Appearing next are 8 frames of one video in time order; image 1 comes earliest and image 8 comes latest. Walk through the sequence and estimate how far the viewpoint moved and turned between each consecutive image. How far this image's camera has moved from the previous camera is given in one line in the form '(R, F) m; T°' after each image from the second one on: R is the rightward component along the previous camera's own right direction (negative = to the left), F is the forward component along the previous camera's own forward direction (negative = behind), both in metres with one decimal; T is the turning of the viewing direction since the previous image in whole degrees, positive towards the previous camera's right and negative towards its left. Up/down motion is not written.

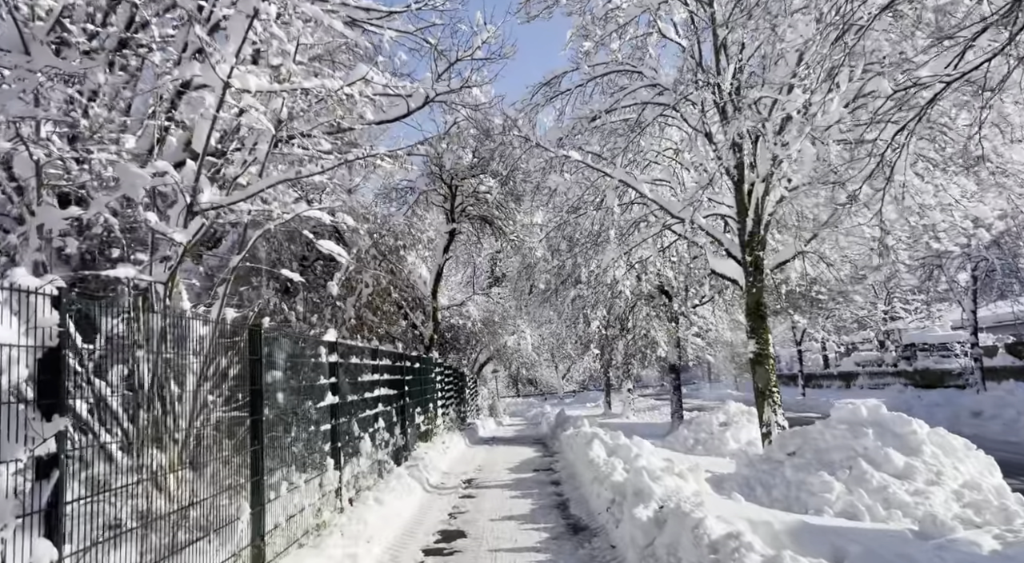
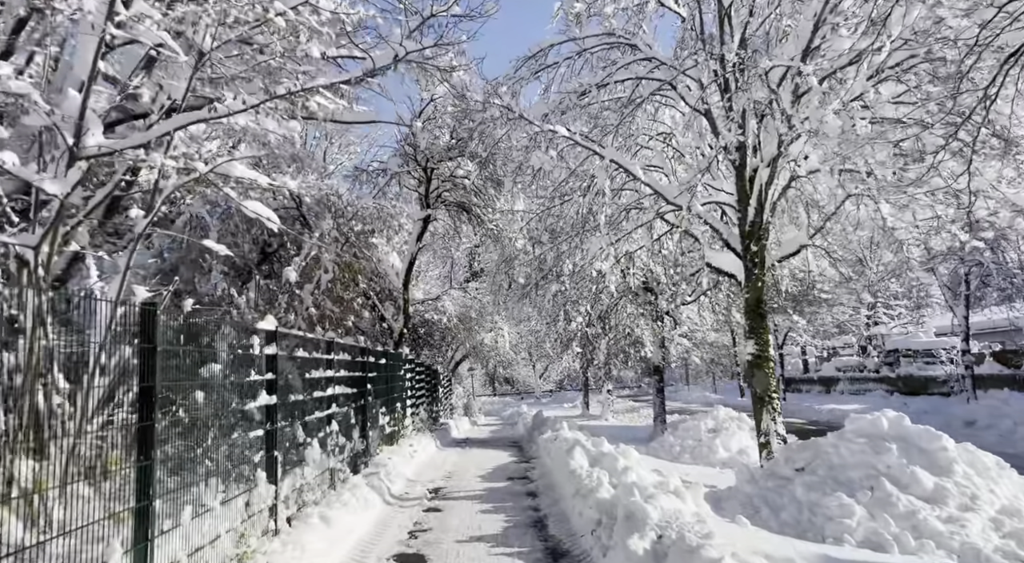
(0.0, +1.1) m; +2°
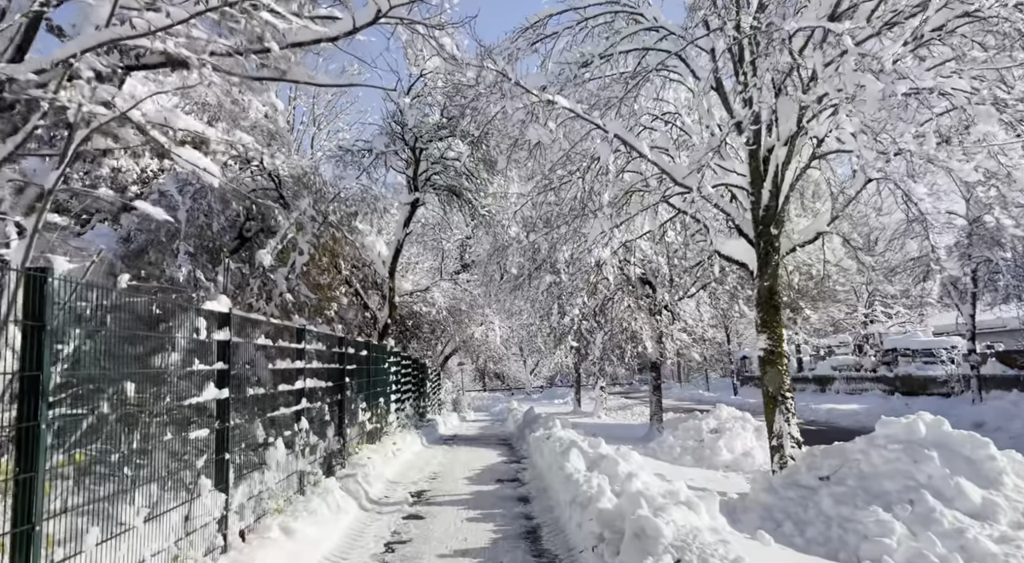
(0.0, +0.8) m; +1°
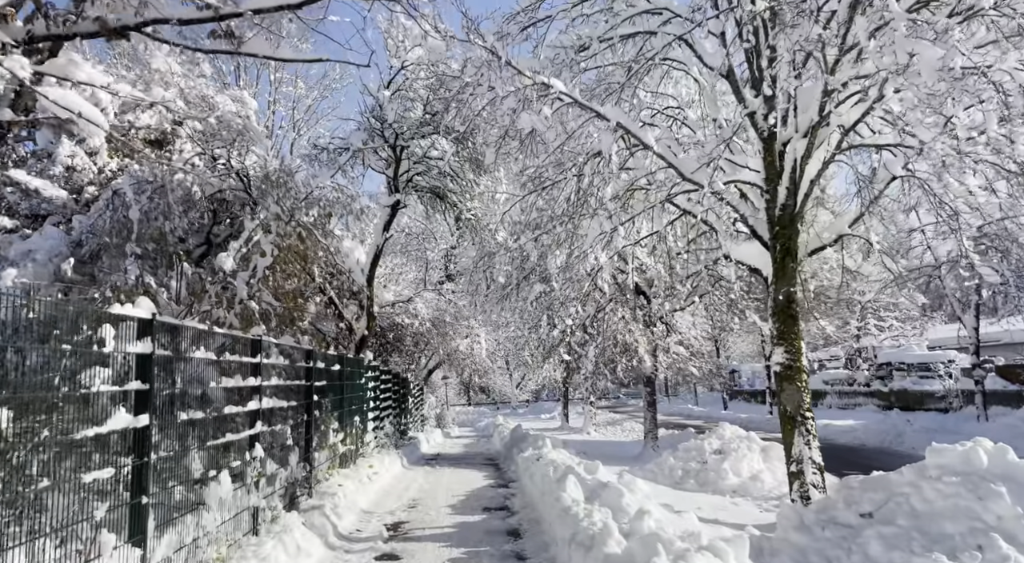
(0.0, +0.9) m; +1°
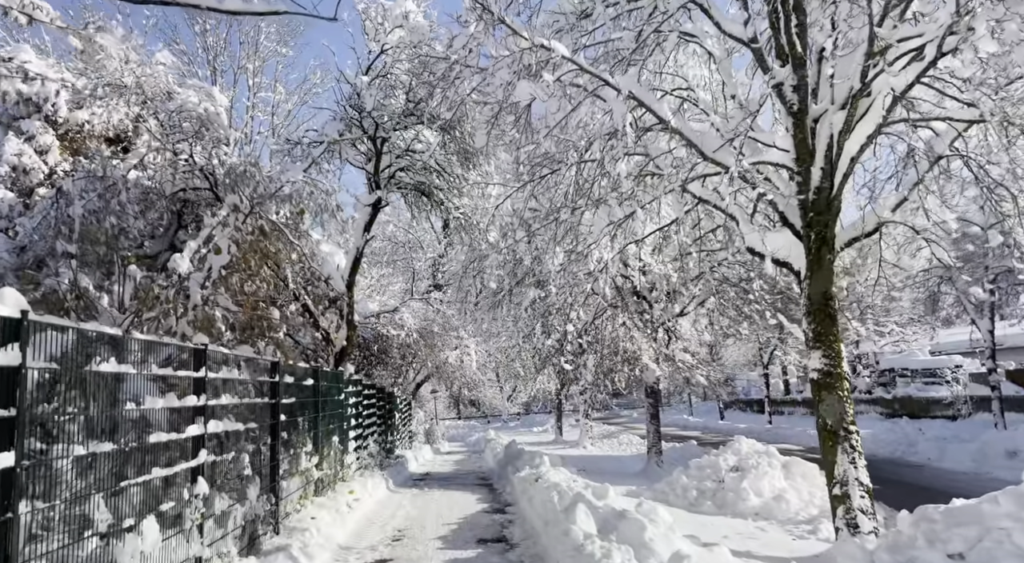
(-0.1, +1.1) m; +1°
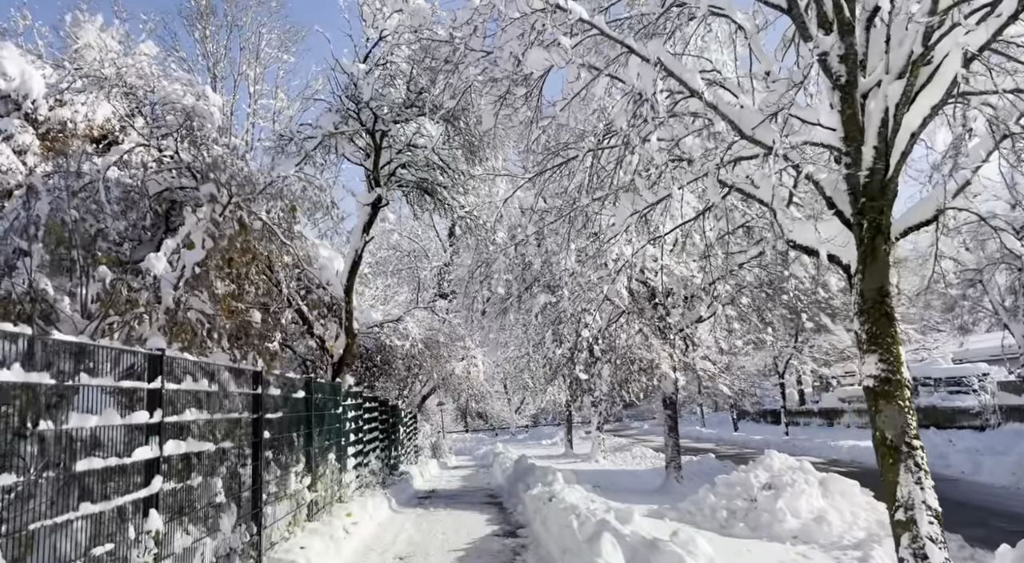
(-0.1, +0.8) m; -1°
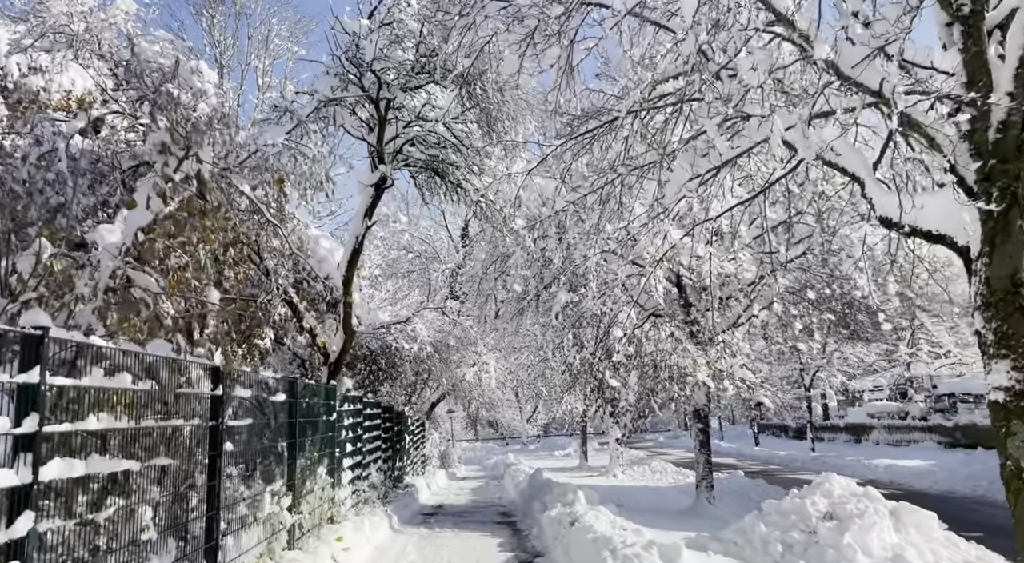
(-0.1, +1.3) m; -1°
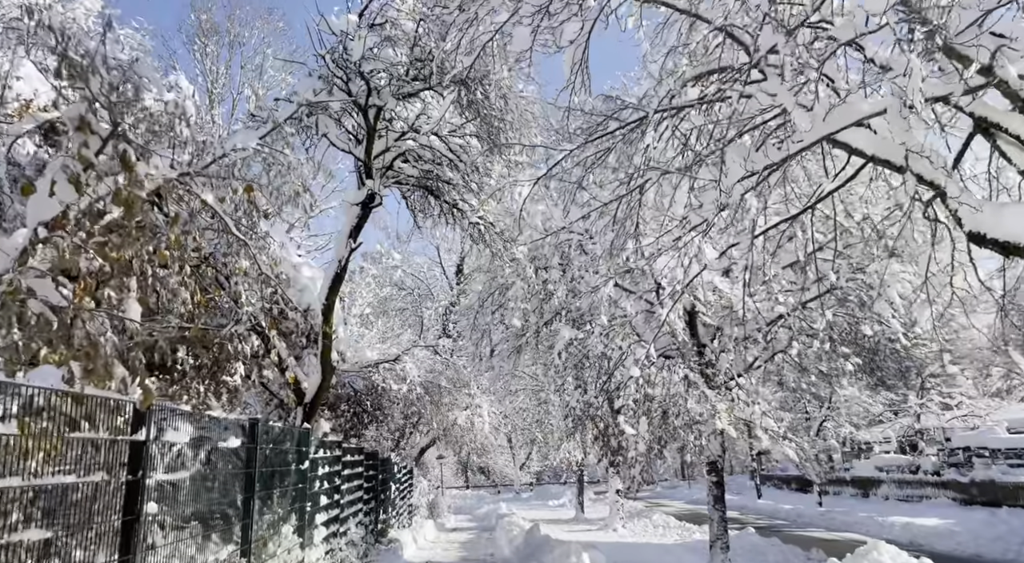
(-0.1, +1.0) m; 0°
